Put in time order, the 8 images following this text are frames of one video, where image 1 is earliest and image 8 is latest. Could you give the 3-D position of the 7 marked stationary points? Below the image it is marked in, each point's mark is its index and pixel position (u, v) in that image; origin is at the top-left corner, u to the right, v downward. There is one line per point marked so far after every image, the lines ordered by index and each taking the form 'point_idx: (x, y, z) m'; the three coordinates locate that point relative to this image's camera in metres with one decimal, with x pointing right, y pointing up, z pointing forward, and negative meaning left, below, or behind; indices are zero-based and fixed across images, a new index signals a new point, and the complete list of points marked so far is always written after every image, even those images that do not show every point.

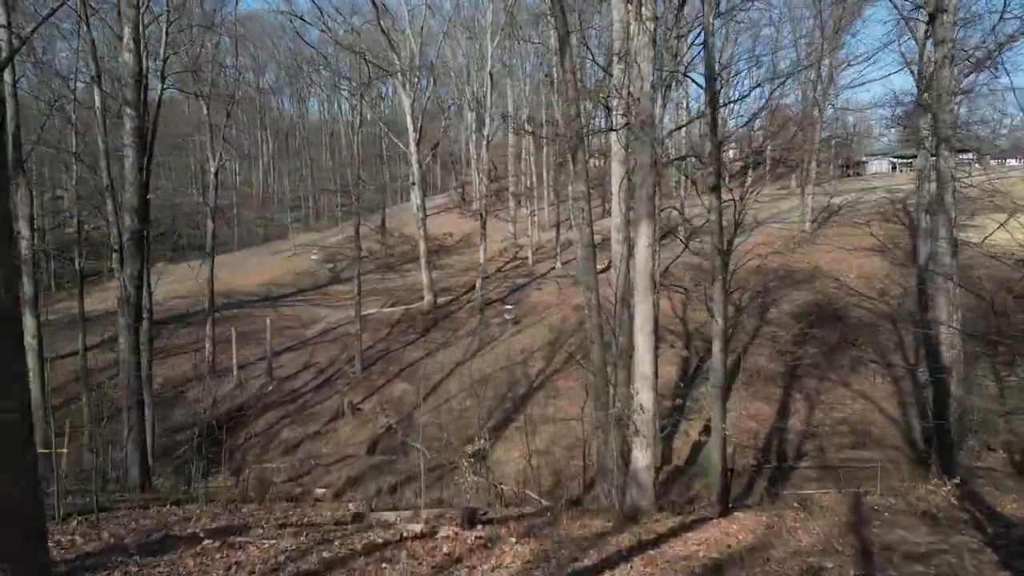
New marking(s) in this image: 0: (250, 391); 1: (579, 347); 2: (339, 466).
0: (-7.3, -2.9, +17.3) m
1: (+2.0, -1.8, +18.2) m
2: (-3.7, -3.8, +13.4) m
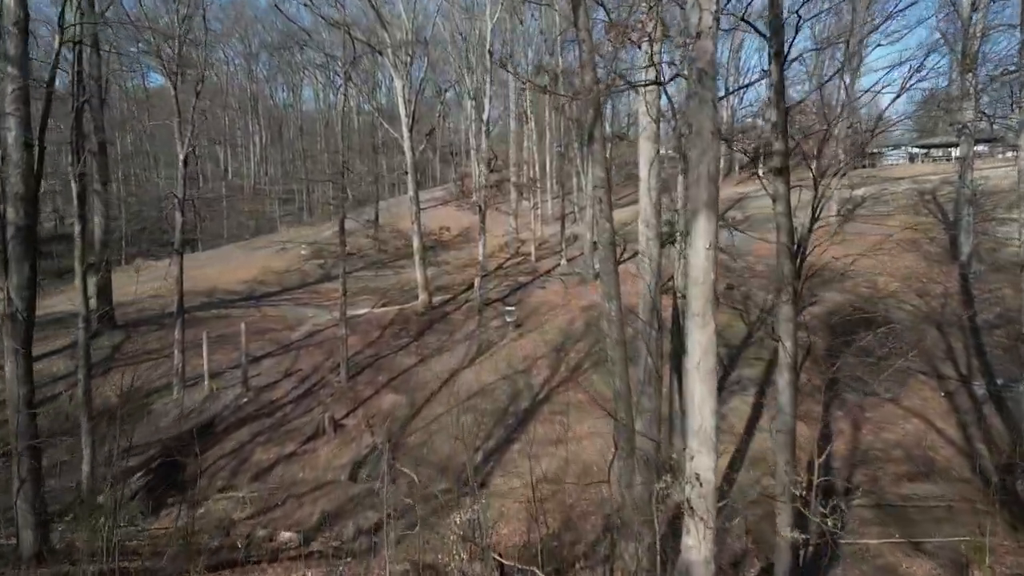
0: (-7.3, -2.9, +15.5) m
1: (+2.0, -1.8, +16.4) m
2: (-3.7, -3.9, +11.6) m
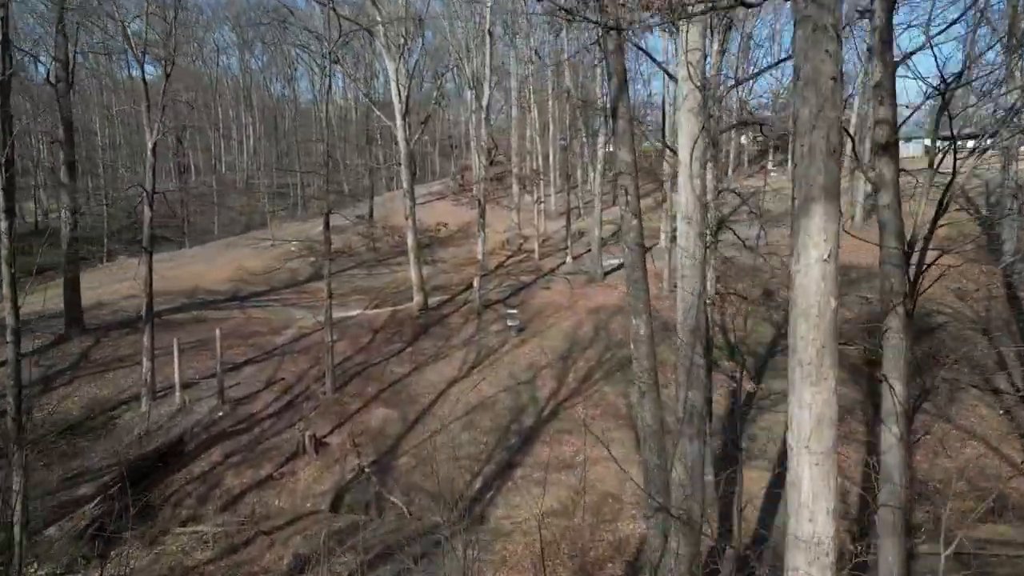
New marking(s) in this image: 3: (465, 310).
0: (-7.2, -3.0, +14.1) m
1: (+2.1, -1.8, +14.9) m
2: (-3.7, -4.0, +10.2) m
3: (-1.4, -0.7, +19.1) m
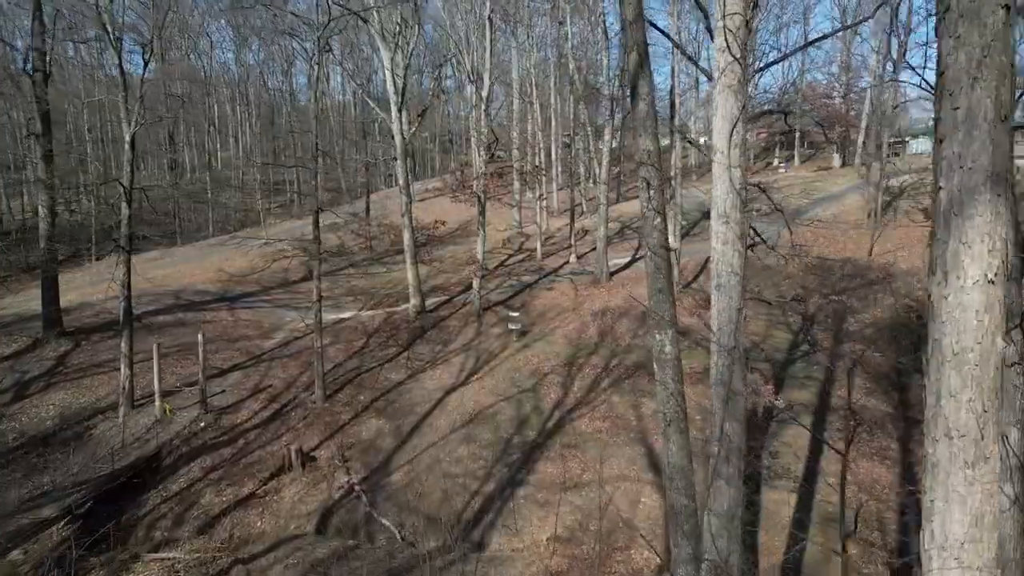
0: (-7.2, -3.0, +13.2) m
1: (+2.1, -1.9, +14.0) m
2: (-3.6, -4.1, +9.3) m
3: (-1.4, -0.7, +18.2) m
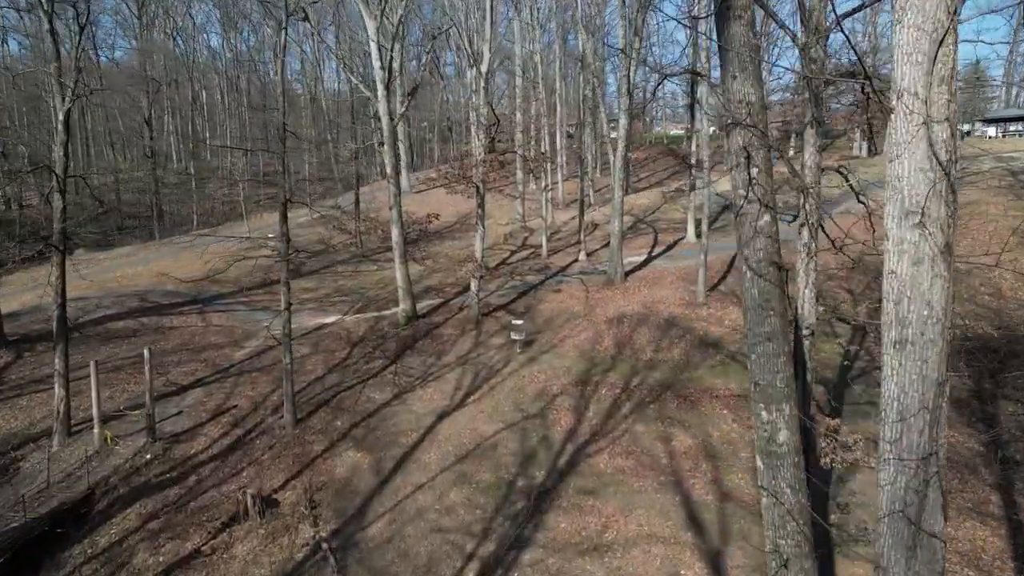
0: (-7.1, -3.1, +11.1) m
1: (+2.2, -2.0, +11.8) m
2: (-3.6, -4.2, +7.2) m
3: (-1.3, -0.8, +16.1) m
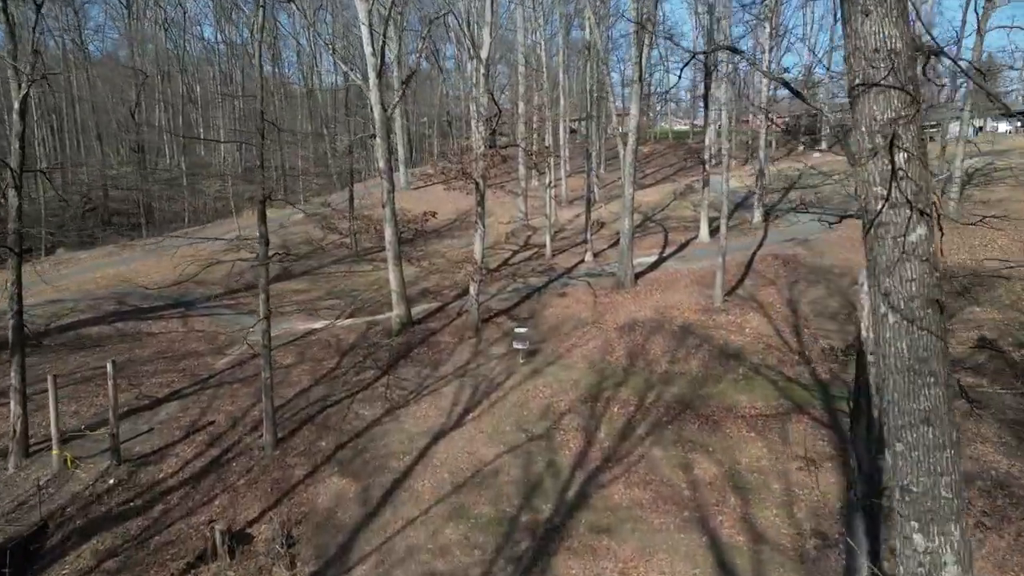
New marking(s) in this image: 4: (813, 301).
0: (-7.1, -3.2, +10.0) m
1: (+2.2, -2.1, +10.7) m
2: (-3.5, -4.4, +6.1) m
3: (-1.3, -0.9, +15.0) m
4: (+6.8, -0.3, +14.0) m
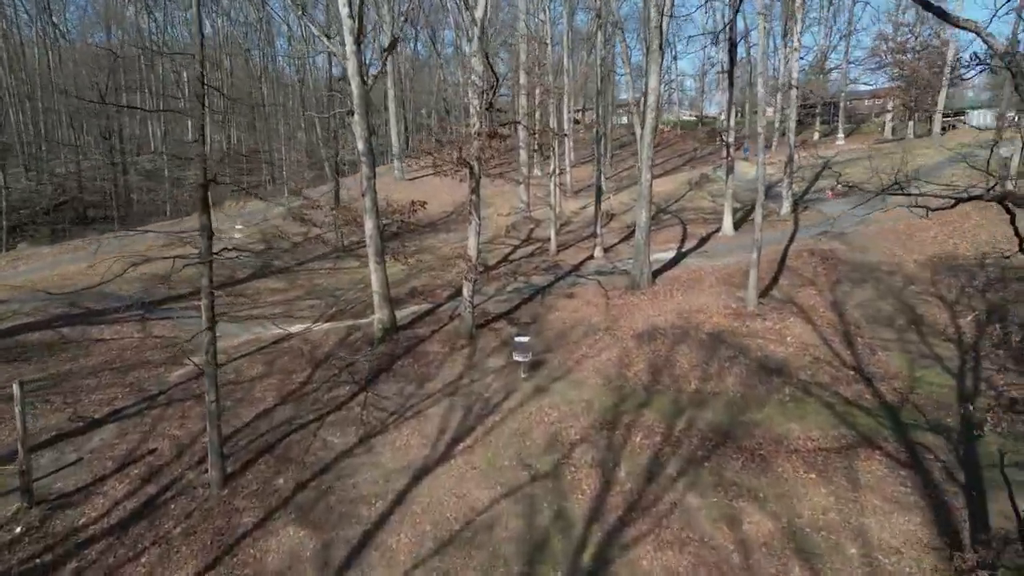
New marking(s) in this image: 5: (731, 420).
0: (-7.1, -3.3, +8.0) m
1: (+2.2, -2.2, +8.7) m
2: (-3.6, -4.5, +4.1) m
3: (-1.3, -0.9, +13.0) m
4: (+6.8, -0.3, +12.0) m
5: (+3.2, -1.9, +9.1) m
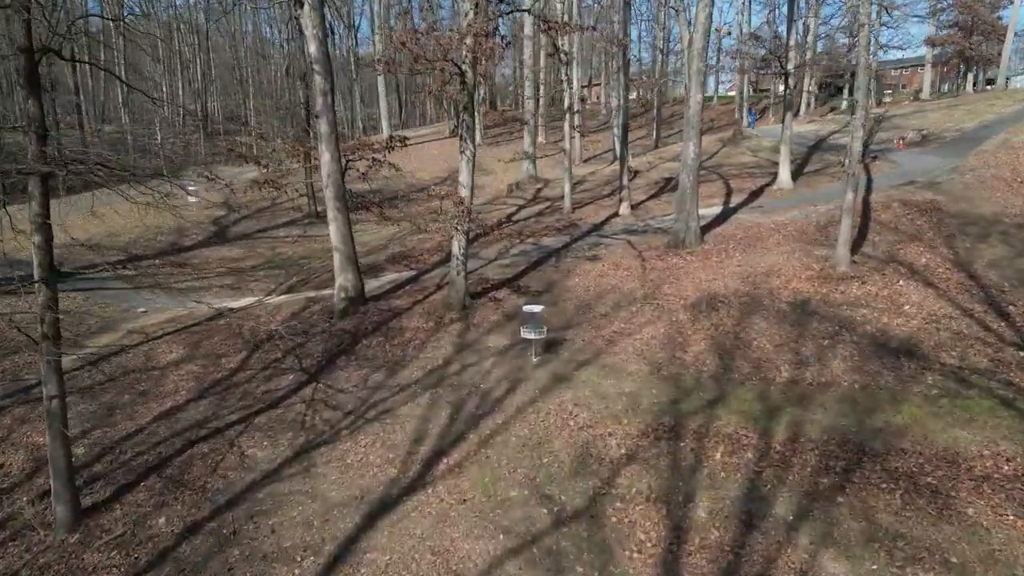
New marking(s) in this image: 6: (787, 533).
0: (-7.0, -2.7, +4.9) m
1: (+2.3, -1.5, +5.6) m
2: (-3.5, -3.9, +1.0) m
3: (-1.2, -0.2, +9.8) m
4: (+6.9, +0.4, +8.8) m
5: (+3.3, -1.3, +5.9) m
6: (+2.1, -1.9, +4.8) m
